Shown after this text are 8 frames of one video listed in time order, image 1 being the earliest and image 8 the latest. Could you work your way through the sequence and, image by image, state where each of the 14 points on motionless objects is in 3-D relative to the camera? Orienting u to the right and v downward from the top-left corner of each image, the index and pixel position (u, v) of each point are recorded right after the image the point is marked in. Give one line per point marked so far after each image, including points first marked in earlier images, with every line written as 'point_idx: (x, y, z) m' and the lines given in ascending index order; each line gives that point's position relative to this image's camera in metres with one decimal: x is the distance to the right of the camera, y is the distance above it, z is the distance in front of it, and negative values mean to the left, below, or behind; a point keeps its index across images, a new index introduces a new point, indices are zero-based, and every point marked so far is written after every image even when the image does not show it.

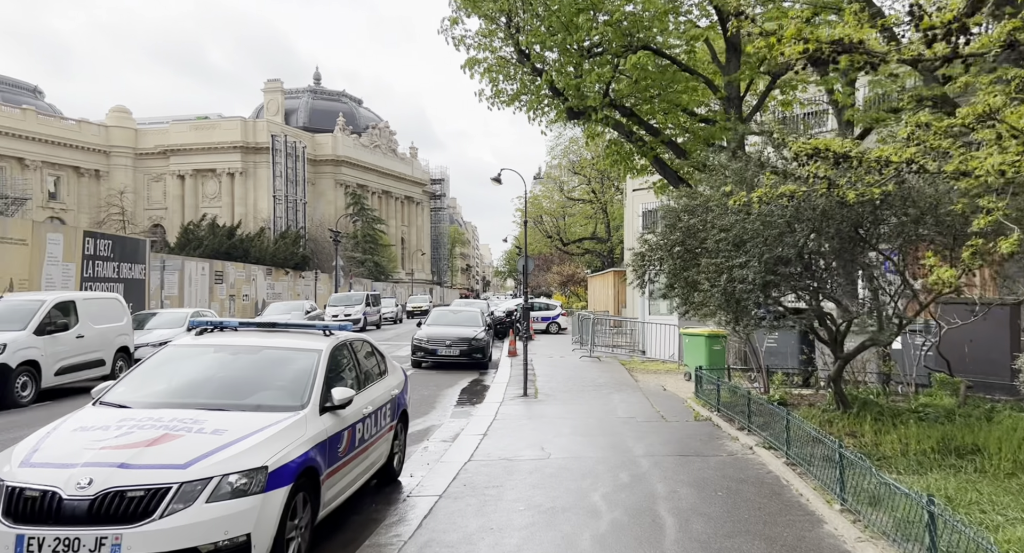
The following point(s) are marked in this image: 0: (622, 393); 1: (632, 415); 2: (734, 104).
0: (+1.8, -2.0, +11.6) m
1: (+1.6, -1.9, +9.3) m
2: (+4.9, +3.8, +15.1) m
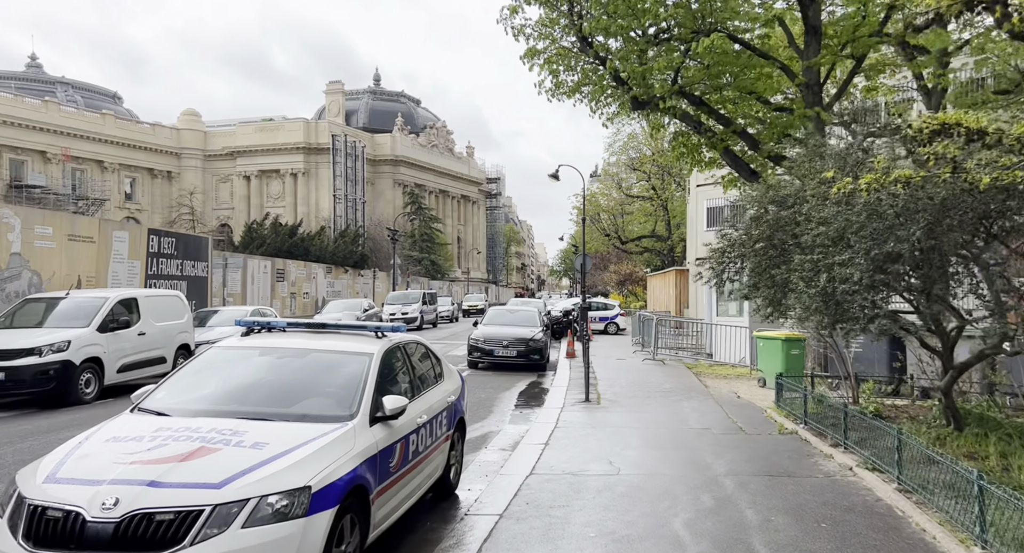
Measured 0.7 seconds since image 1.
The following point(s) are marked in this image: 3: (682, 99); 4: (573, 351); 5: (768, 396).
0: (+2.8, -1.9, +10.9) m
1: (+2.4, -1.9, +8.6) m
2: (+6.1, +3.8, +14.1) m
3: (+3.6, +3.8, +14.6) m
4: (+1.7, -2.1, +19.8) m
5: (+4.3, -2.0, +11.7) m
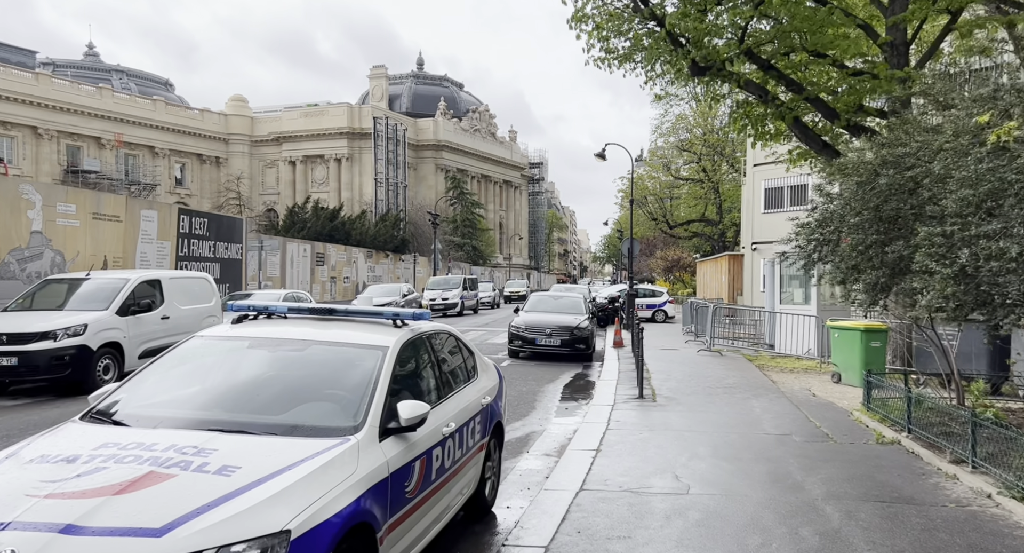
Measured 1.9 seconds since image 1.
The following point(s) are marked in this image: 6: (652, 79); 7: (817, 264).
0: (+3.5, -1.7, +9.6) m
1: (+2.9, -1.7, +7.4) m
2: (+7.0, +4.1, +12.6) m
3: (+4.5, +4.1, +13.2) m
4: (+2.9, -1.7, +18.6) m
5: (+5.0, -1.8, +10.4) m
6: (+3.3, +4.7, +16.5) m
7: (+3.6, +0.1, +8.0) m
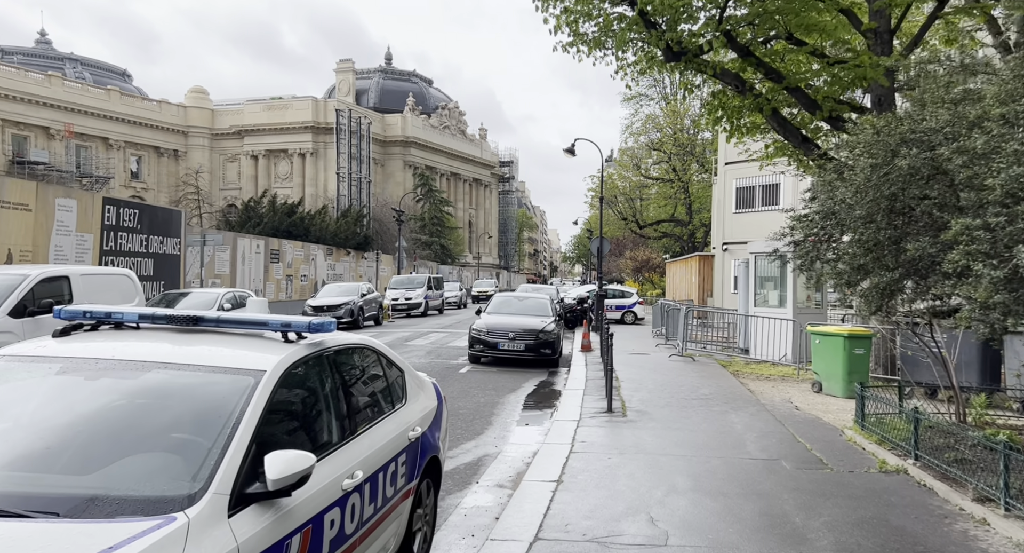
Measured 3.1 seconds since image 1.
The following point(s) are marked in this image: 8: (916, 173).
0: (+2.9, -1.7, +8.7) m
1: (+2.4, -1.7, +6.5) m
2: (+6.3, +4.0, +11.8) m
3: (+3.8, +4.1, +12.3) m
4: (+2.0, -1.7, +17.7) m
5: (+4.4, -1.8, +9.6) m
6: (+2.5, +4.7, +15.6) m
7: (+3.1, +0.1, +7.1) m
8: (+3.3, +0.8, +5.6) m
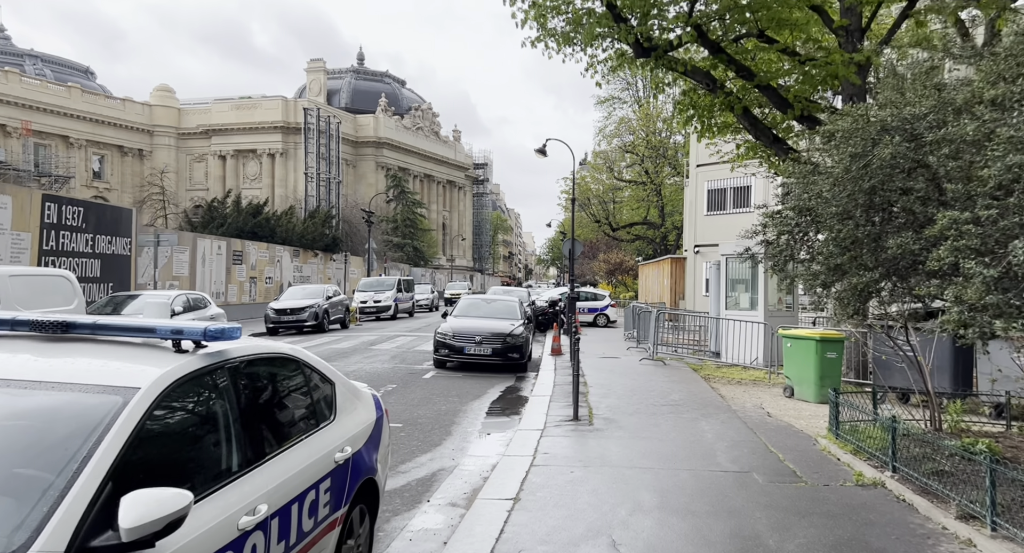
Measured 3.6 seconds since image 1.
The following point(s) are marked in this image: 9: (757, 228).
0: (+2.4, -1.7, +8.4) m
1: (+2.1, -1.7, +6.1) m
2: (+5.7, +4.0, +11.6) m
3: (+3.2, +4.0, +12.0) m
4: (+1.2, -1.8, +17.3) m
5: (+3.9, -1.8, +9.3) m
6: (+1.8, +4.6, +15.2) m
7: (+2.7, +0.1, +6.8) m
8: (+2.9, +0.8, +5.2) m
9: (+2.8, +0.6, +8.0) m
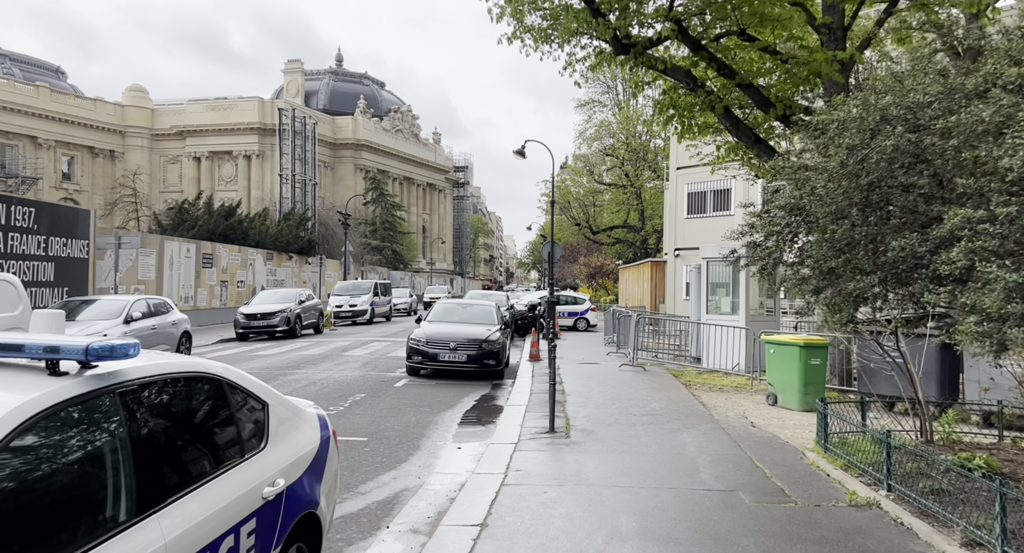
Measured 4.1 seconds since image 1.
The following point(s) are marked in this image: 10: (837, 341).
0: (+2.1, -1.8, +8.0) m
1: (+1.8, -1.7, +5.7) m
2: (+5.3, +3.9, +11.4) m
3: (+2.8, +4.0, +11.7) m
4: (+0.6, -1.9, +16.9) m
5: (+3.5, -1.9, +8.9) m
6: (+1.3, +4.6, +14.9) m
7: (+2.4, +0.1, +6.4) m
8: (+2.7, +0.8, +4.9) m
9: (+2.5, +0.5, +7.6) m
10: (+4.6, -0.9, +9.8) m
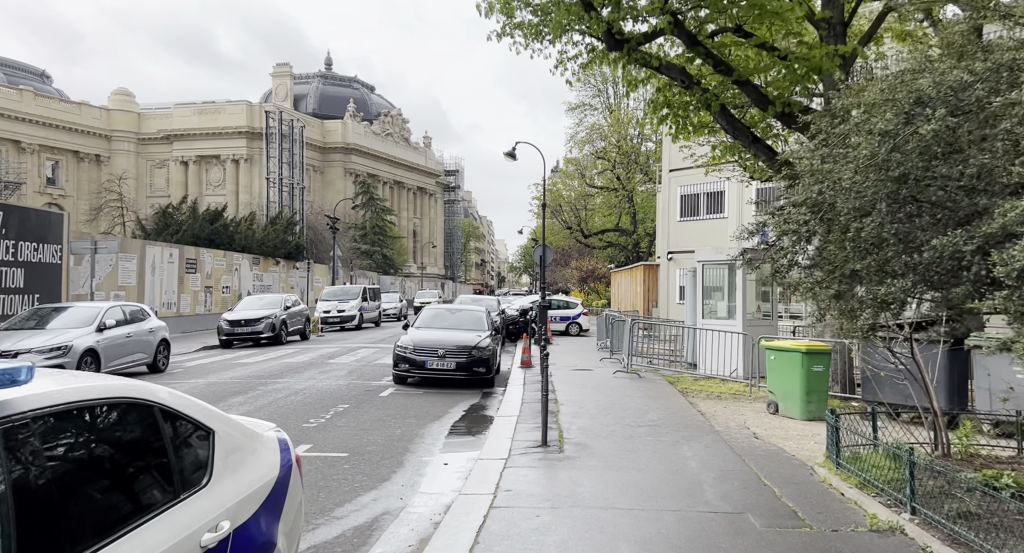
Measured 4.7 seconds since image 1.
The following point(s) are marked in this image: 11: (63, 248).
0: (+2.0, -1.8, +7.5) m
1: (+1.7, -1.8, +5.3) m
2: (+5.2, +3.9, +11.0) m
3: (+2.6, +3.9, +11.3) m
4: (+0.4, -2.0, +16.4) m
5: (+3.4, -1.9, +8.5) m
6: (+1.1, +4.5, +14.4) m
7: (+2.3, 0.0, +6.0) m
8: (+2.6, +0.8, +4.5) m
9: (+2.4, +0.5, +7.2) m
10: (+4.5, -1.0, +9.4) m
11: (-9.1, +0.6, +13.9) m
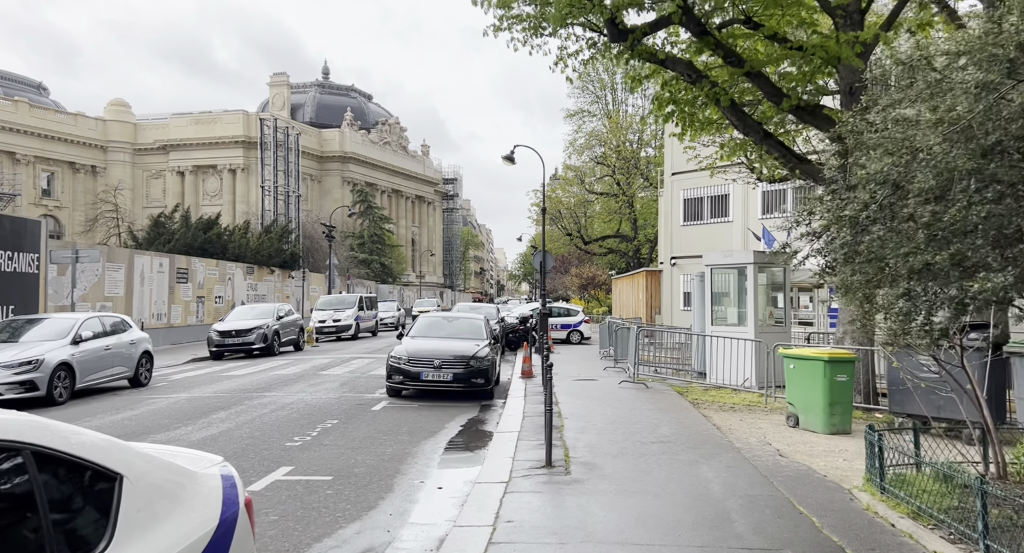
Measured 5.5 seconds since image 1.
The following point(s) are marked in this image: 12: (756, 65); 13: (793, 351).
0: (+2.0, -1.8, +6.9) m
1: (+1.7, -1.7, +4.6) m
2: (+5.1, +3.9, +10.4) m
3: (+2.6, +3.9, +10.6) m
4: (+0.4, -2.1, +15.7) m
5: (+3.4, -2.0, +7.8) m
6: (+1.0, +4.4, +13.8) m
7: (+2.3, 0.0, +5.3) m
8: (+2.6, +0.8, +3.8) m
9: (+2.4, +0.5, +6.5) m
10: (+4.5, -1.0, +8.7) m
11: (-9.1, +0.4, +13.2) m
12: (+3.8, +3.3, +10.7) m
13: (+3.9, -1.0, +9.7) m
